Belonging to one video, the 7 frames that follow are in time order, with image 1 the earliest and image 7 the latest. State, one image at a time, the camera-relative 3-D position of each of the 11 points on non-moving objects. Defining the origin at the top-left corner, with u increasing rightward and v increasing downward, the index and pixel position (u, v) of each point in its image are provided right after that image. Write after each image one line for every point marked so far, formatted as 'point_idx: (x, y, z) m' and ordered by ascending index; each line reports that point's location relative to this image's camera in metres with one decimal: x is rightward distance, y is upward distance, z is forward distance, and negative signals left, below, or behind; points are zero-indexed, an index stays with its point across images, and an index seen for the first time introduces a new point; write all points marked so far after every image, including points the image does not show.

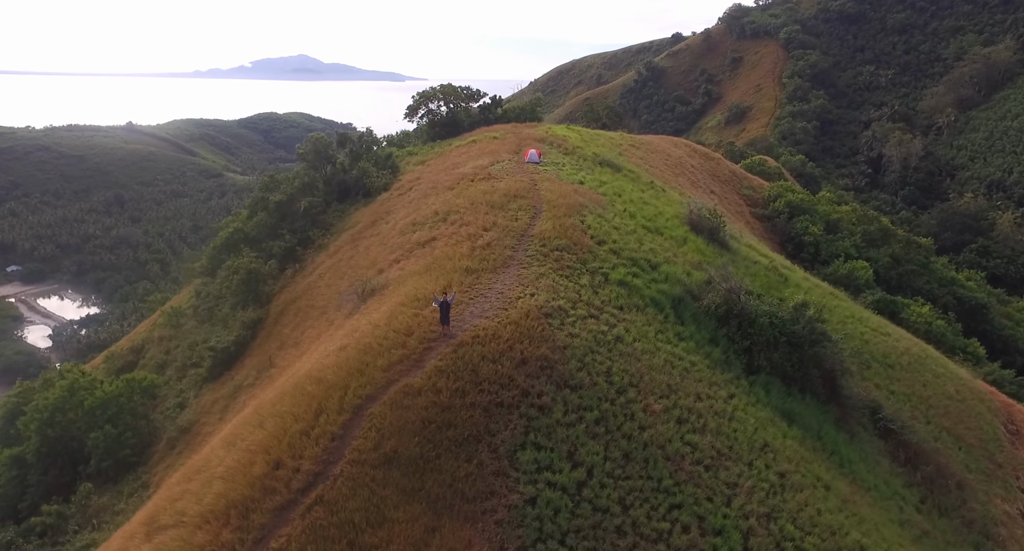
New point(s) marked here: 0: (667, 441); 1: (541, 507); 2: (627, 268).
0: (+3.0, -3.2, +9.6) m
1: (+0.4, -3.7, +8.0) m
2: (+4.0, +0.3, +17.0) m
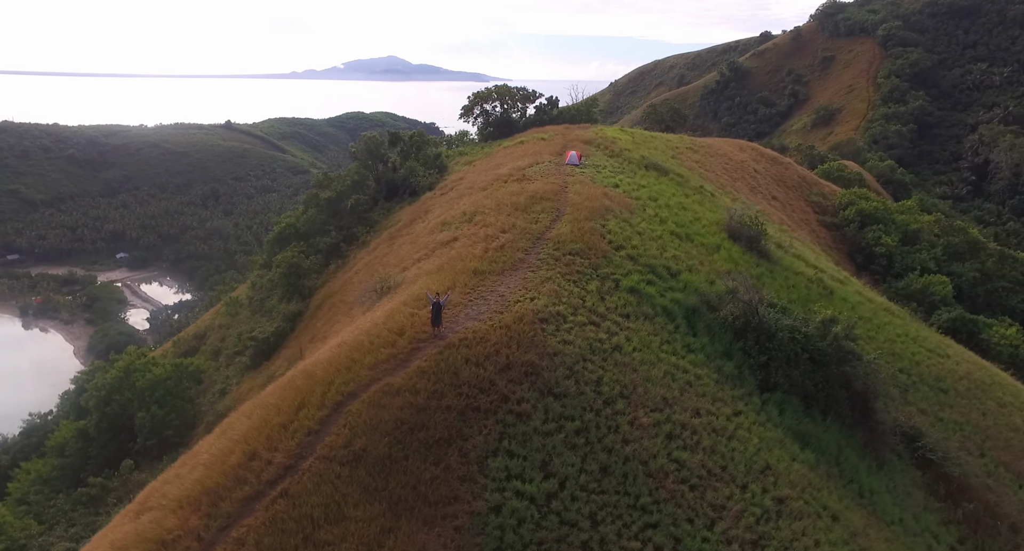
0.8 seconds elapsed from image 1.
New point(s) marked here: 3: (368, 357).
0: (+2.6, -3.4, +9.2) m
1: (-0.1, -3.8, +7.8) m
2: (+4.3, 0.0, +16.4) m
3: (-3.2, -1.8, +10.8) m
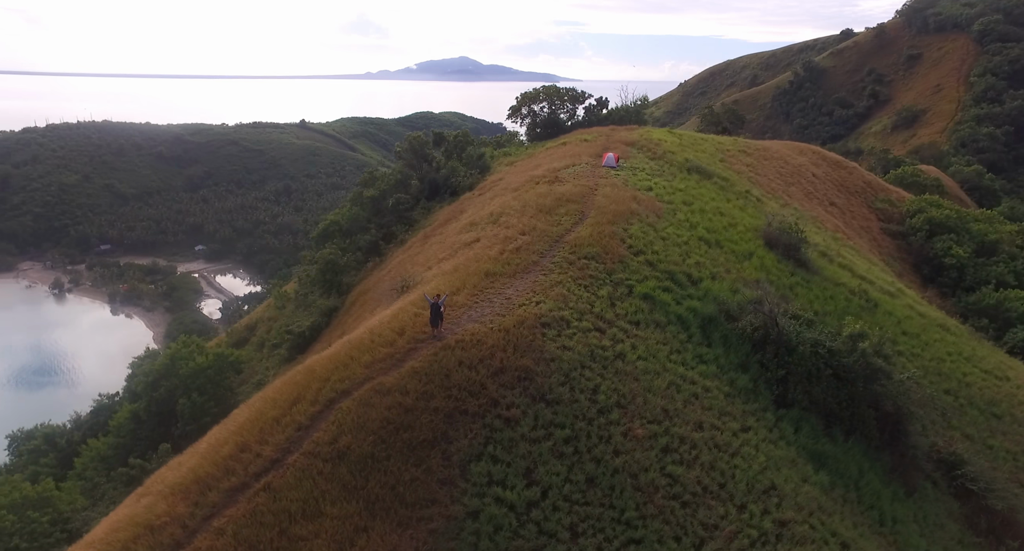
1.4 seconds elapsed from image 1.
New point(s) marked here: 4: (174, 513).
0: (+2.3, -3.5, +8.9) m
1: (-0.5, -3.8, +7.7) m
2: (+4.7, -0.2, +15.9) m
3: (-3.2, -1.8, +10.9) m
4: (-5.3, -3.8, +7.9) m
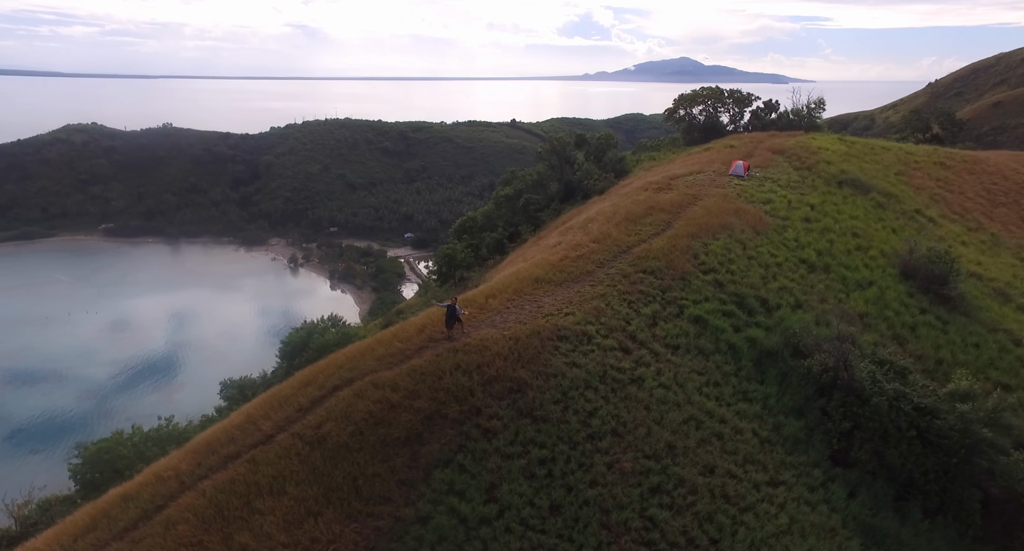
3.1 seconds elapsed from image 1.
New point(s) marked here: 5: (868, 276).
0: (+1.7, -3.8, +8.1) m
1: (-1.3, -3.9, +7.7) m
2: (+6.1, -0.8, +14.3) m
3: (-3.0, -1.7, +11.4) m
4: (-5.9, -3.5, +9.0) m
5: (+14.2, 0.0, +19.9) m
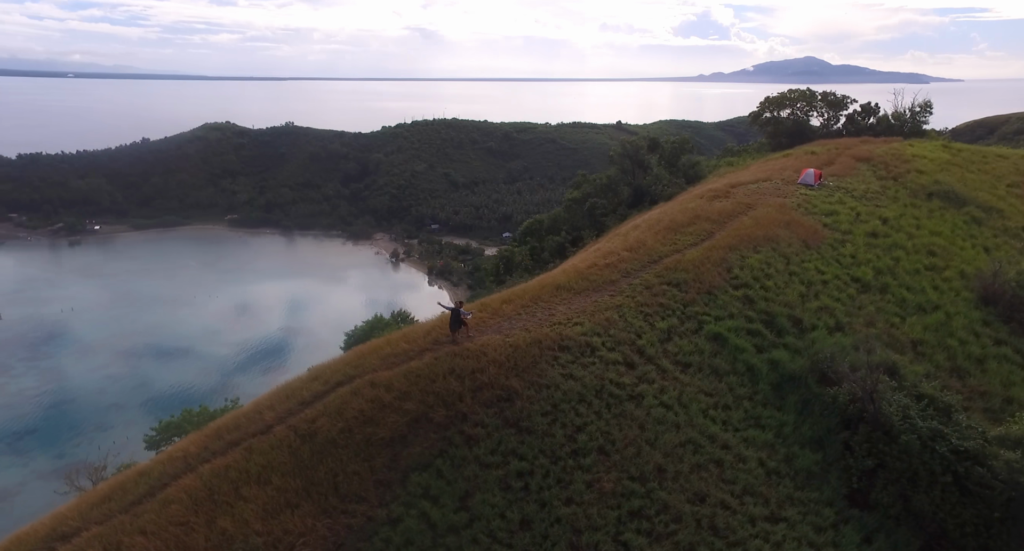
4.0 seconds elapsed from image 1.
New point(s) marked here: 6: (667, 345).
0: (+1.3, -4.0, +7.8) m
1: (-1.8, -4.0, +7.7) m
2: (+6.4, -1.3, +13.5) m
3: (-2.9, -1.7, +11.7) m
4: (-6.2, -3.4, +9.7) m
5: (+15.2, -0.8, +18.0) m
6: (+3.8, -1.7, +12.2) m
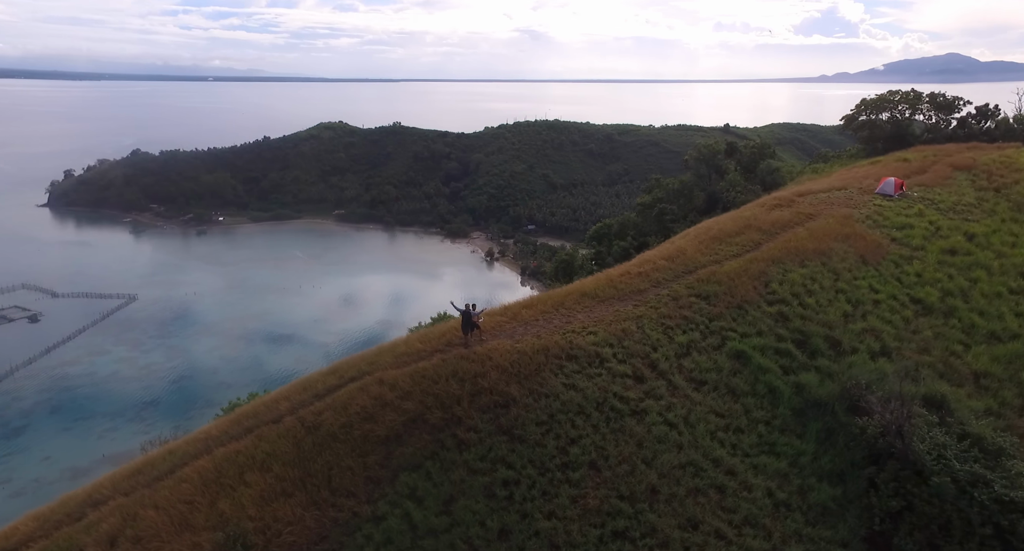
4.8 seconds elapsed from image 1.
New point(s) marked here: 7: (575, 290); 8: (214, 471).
0: (+0.9, -4.2, +7.6) m
1: (-2.2, -4.0, +8.0) m
2: (+6.8, -1.7, +12.7) m
3: (-2.7, -1.7, +12.0) m
4: (-6.2, -3.3, +10.4) m
5: (+16.0, -1.6, +16.1) m
6: (+4.0, -2.0, +11.7) m
7: (+1.9, -0.5, +16.0) m
8: (-5.4, -3.6, +9.1) m
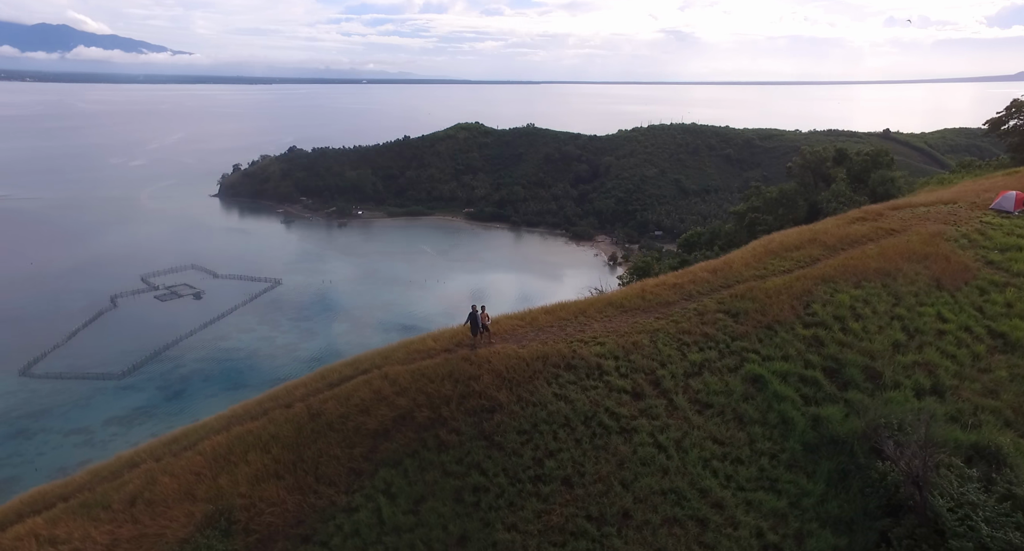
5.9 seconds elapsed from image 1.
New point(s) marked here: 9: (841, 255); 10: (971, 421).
0: (+0.2, -4.4, +7.6) m
1: (-2.7, -4.1, +8.3) m
2: (+7.0, -2.2, +11.7) m
3: (-2.6, -1.8, +12.4) m
4: (-6.4, -3.1, +11.3) m
5: (+16.6, -2.7, +13.7) m
6: (+4.0, -2.4, +11.1) m
7: (+2.6, -0.7, +15.7) m
8: (-5.8, -3.4, +10.0) m
9: (+12.0, +0.8, +19.2) m
10: (+10.1, -3.2, +11.0) m
